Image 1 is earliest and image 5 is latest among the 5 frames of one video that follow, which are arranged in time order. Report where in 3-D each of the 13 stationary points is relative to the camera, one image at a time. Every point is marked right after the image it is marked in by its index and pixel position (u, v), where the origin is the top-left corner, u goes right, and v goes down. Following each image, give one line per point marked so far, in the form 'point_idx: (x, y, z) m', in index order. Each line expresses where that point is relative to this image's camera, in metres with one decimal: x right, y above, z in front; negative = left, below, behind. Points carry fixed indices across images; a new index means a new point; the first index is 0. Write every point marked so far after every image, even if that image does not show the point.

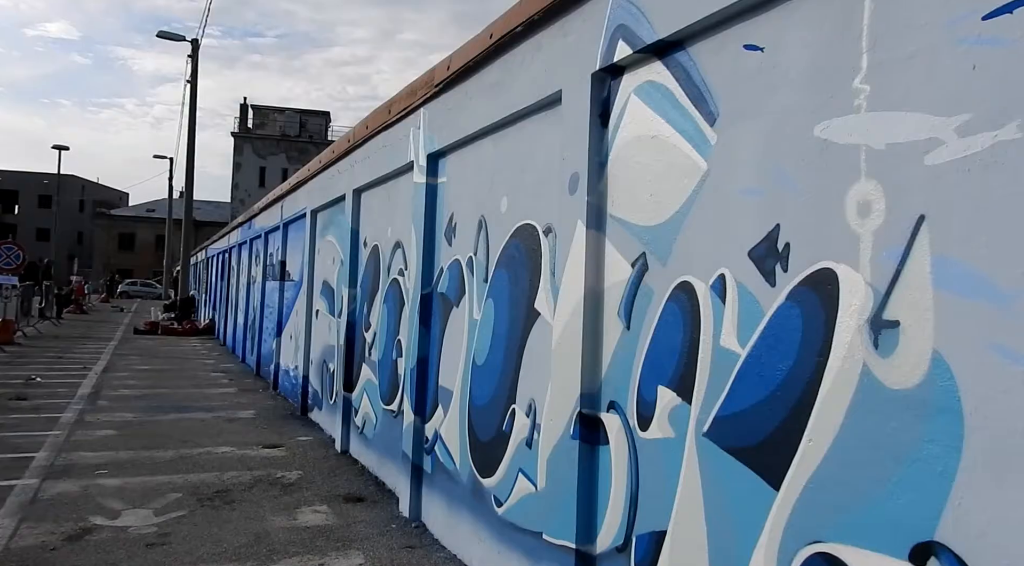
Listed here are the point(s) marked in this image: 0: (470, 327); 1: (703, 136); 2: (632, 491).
0: (-0.2, -0.3, +5.0) m
1: (+0.7, +0.5, +2.9) m
2: (+0.5, -0.8, +3.2) m
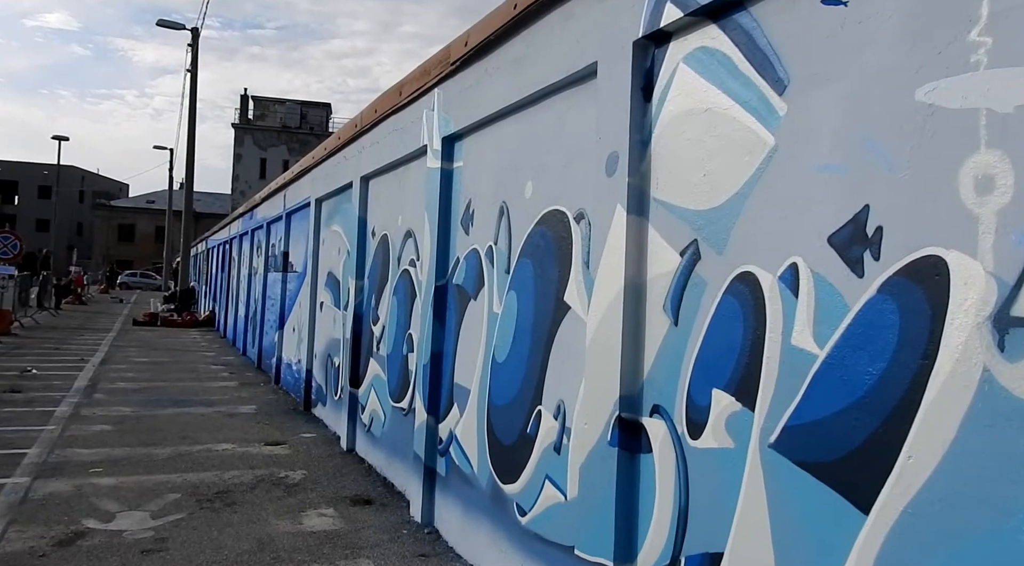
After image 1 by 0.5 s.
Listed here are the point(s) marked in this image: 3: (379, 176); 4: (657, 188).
0: (-0.1, -0.2, +4.6) m
1: (+0.8, +0.5, +2.5) m
2: (+0.6, -0.8, +2.9) m
3: (-1.1, +0.9, +7.2) m
4: (+0.5, +0.4, +3.1) m
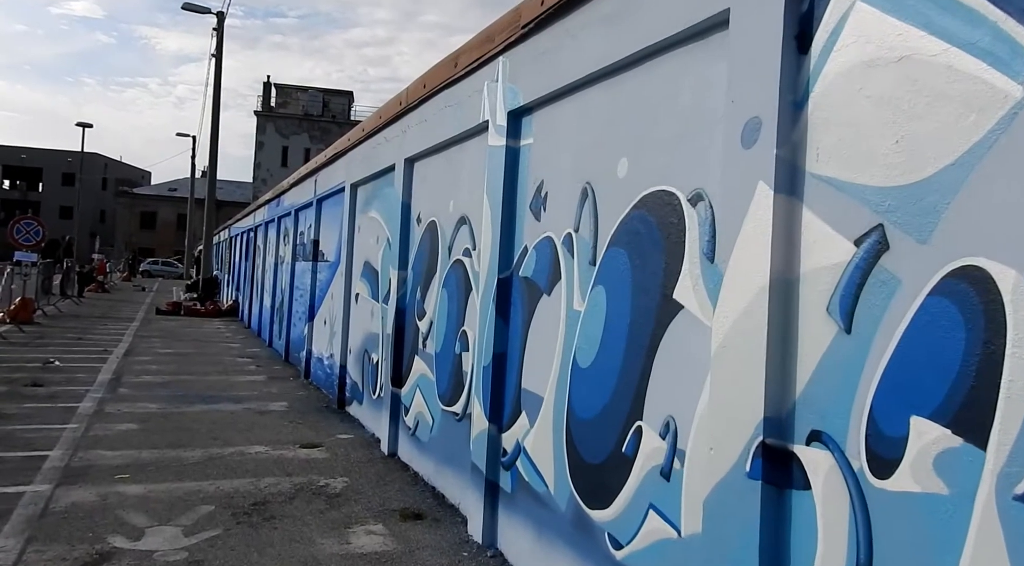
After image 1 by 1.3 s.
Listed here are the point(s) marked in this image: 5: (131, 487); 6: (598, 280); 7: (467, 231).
0: (+0.3, -0.2, +4.0) m
1: (+1.2, +0.5, +1.9) m
2: (+0.9, -0.8, +2.3) m
3: (-0.7, +1.0, +6.6) m
4: (+0.9, +0.4, +2.5) m
5: (-2.7, -1.4, +5.8) m
6: (+0.4, 0.0, +3.8) m
7: (-0.3, +0.3, +5.6) m
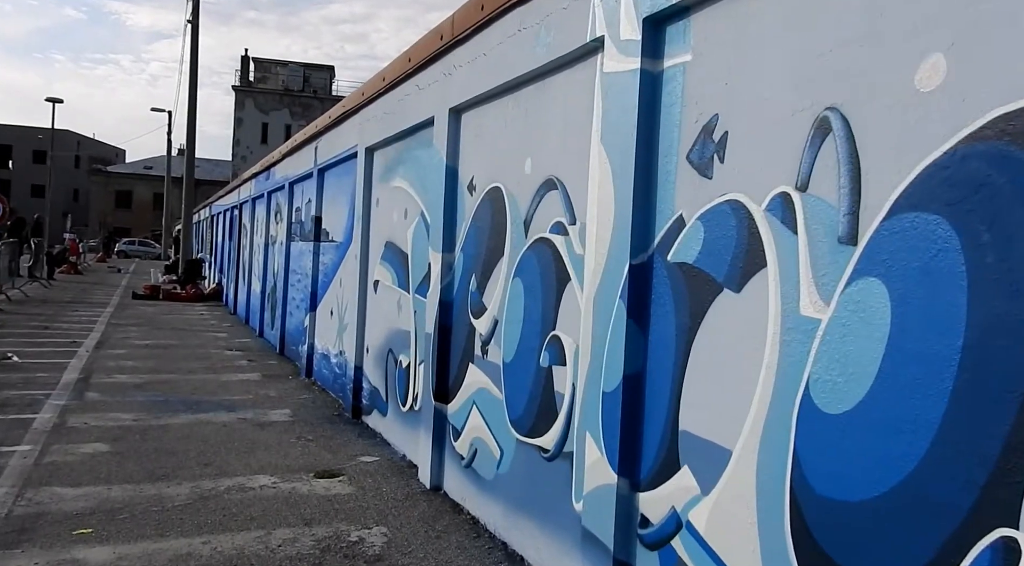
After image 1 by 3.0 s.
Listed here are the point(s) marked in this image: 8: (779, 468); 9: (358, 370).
0: (+0.9, -0.1, +2.5) m
1: (+1.8, +0.5, +0.4) m
2: (+1.6, -0.8, +0.8) m
3: (-0.2, +1.1, +5.0) m
4: (+1.5, +0.4, +1.0) m
5: (-2.1, -1.4, +4.3) m
6: (+1.0, 0.0, +2.3) m
7: (+0.2, +0.4, +4.0) m
8: (+0.8, -0.6, +2.5) m
9: (-1.5, -0.8, +7.7) m
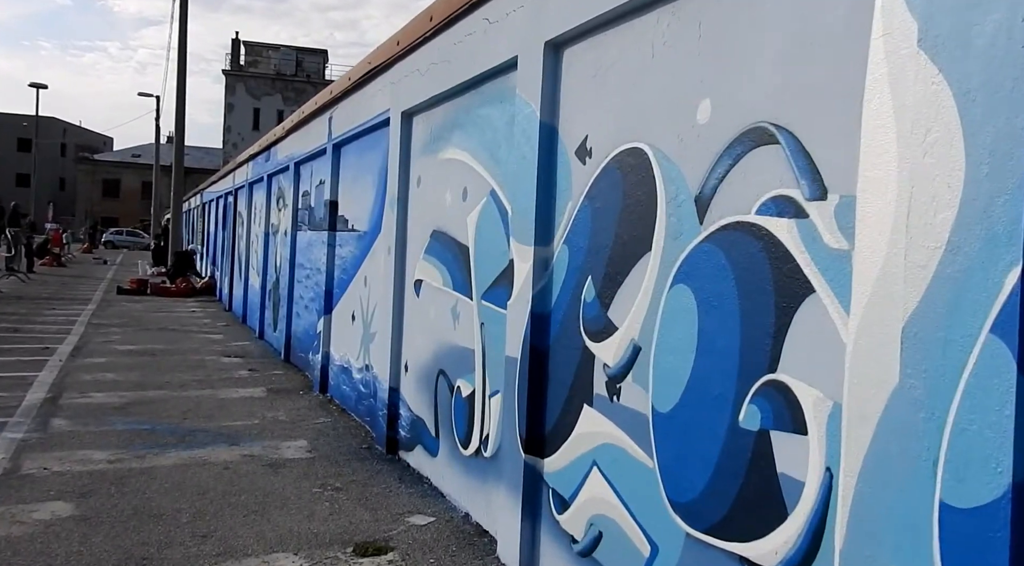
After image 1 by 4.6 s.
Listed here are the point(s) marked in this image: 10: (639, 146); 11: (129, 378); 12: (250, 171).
0: (+1.5, -0.2, +0.9) m
1: (+2.4, +0.4, -1.2) m
2: (+2.2, -0.8, -0.8) m
3: (+0.4, +1.1, +3.4) m
4: (+2.2, +0.3, -0.6) m
5: (-1.5, -1.4, +2.6) m
6: (+1.6, 0.0, +0.6) m
7: (+0.8, +0.4, +2.4) m
8: (+1.4, -0.6, +0.9) m
9: (-0.9, -0.8, +6.1) m
10: (+0.5, +0.5, +3.2) m
11: (-4.2, -1.1, +9.1) m
12: (-4.6, +2.0, +14.7) m
